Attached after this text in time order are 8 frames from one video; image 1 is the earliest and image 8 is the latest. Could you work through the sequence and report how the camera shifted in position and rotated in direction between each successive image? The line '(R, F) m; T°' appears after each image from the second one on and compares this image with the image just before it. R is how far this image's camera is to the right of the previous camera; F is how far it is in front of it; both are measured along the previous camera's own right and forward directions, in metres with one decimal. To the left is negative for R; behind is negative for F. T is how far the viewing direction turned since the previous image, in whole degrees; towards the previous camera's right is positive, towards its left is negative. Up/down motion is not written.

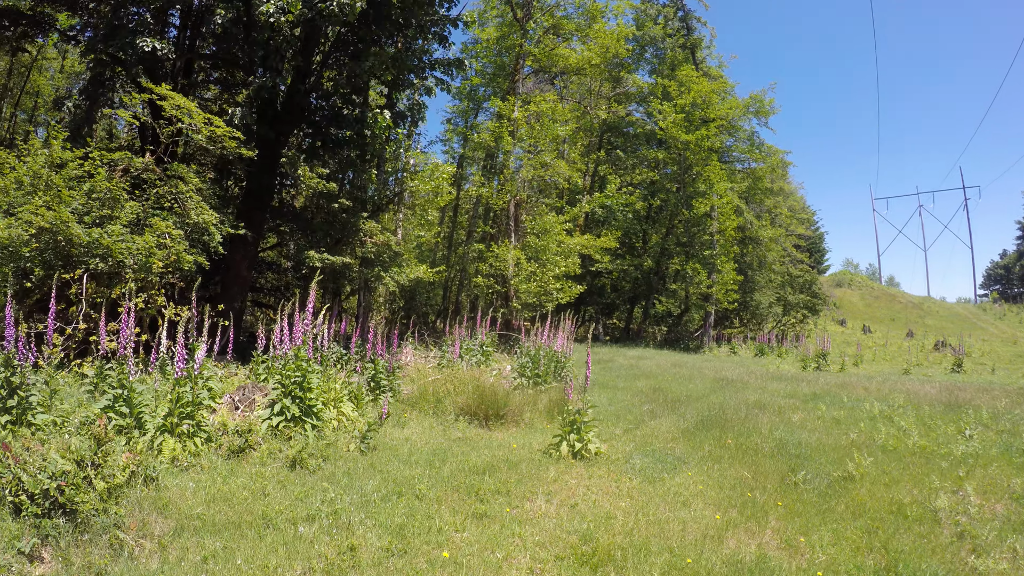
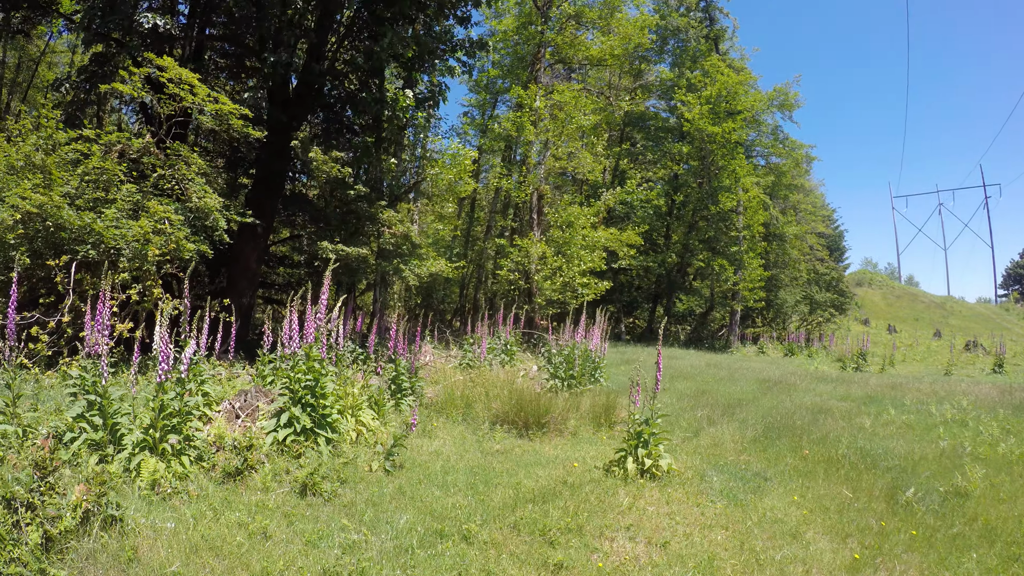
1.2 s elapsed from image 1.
(-0.5, +1.2) m; -1°
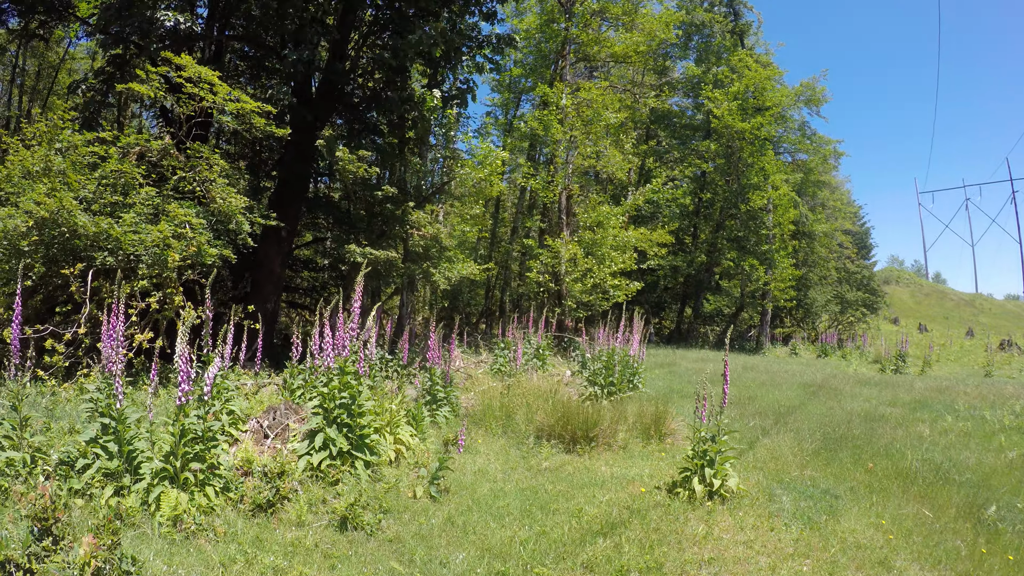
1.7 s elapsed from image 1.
(-0.4, +0.6) m; -2°
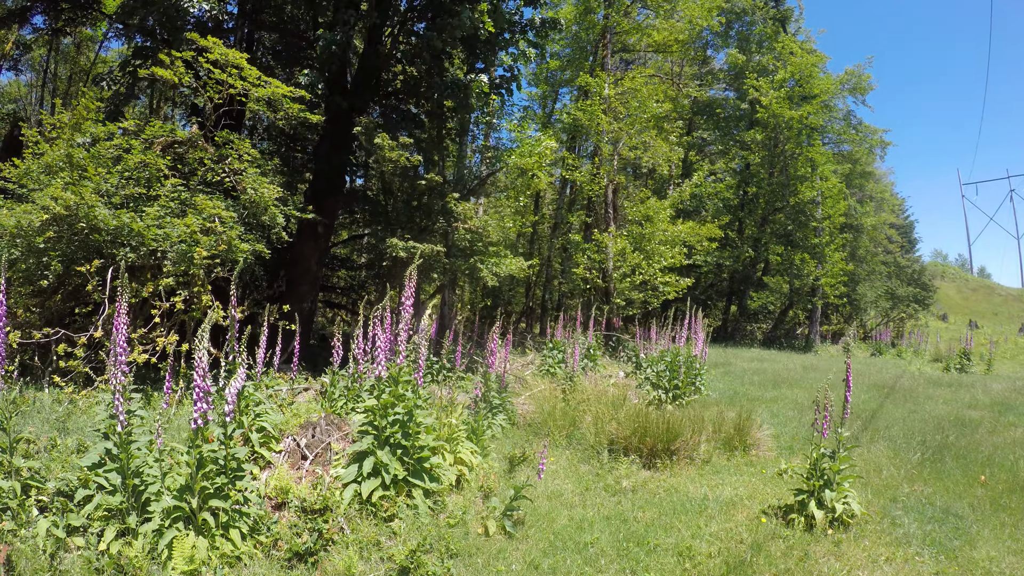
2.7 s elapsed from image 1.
(-0.5, +0.9) m; -3°
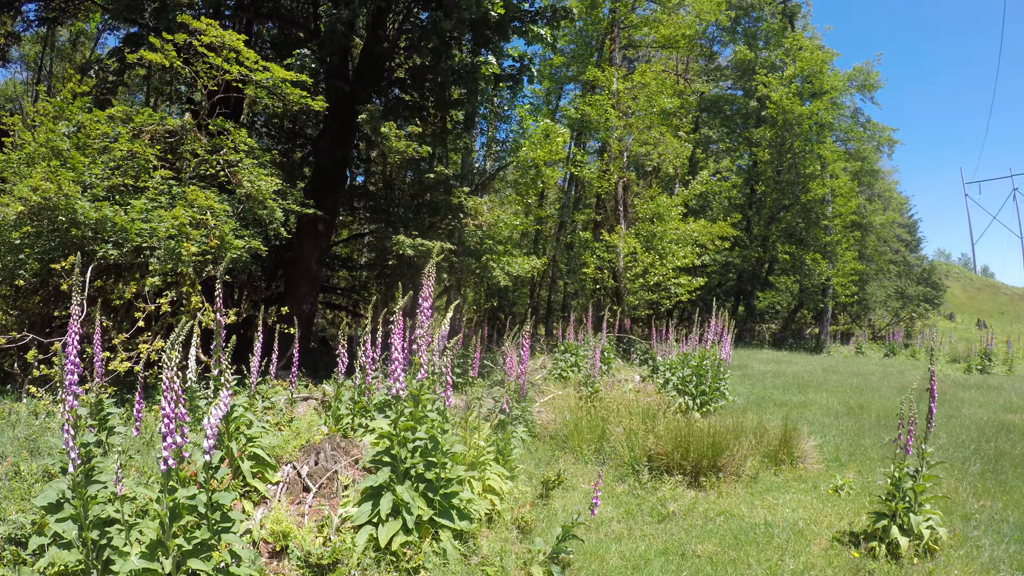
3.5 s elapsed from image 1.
(-0.3, +0.7) m; 0°
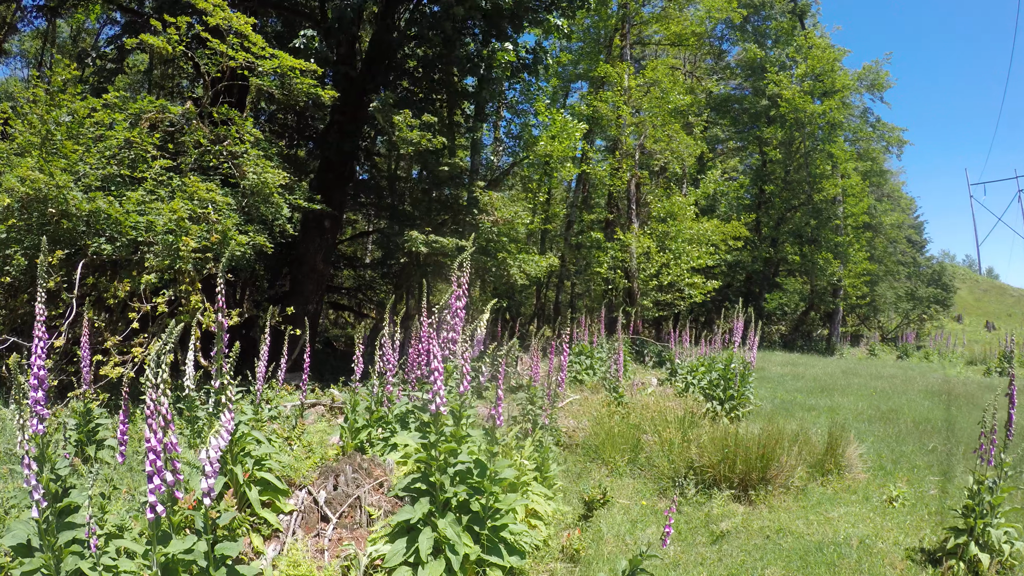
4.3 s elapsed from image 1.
(-0.3, +0.5) m; 0°
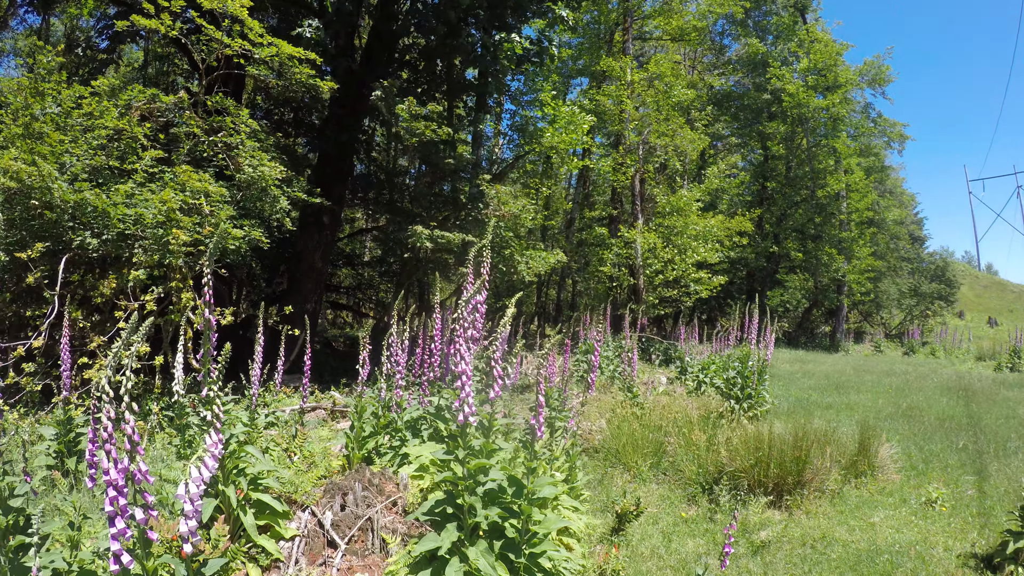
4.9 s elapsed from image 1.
(-0.2, +0.4) m; 0°
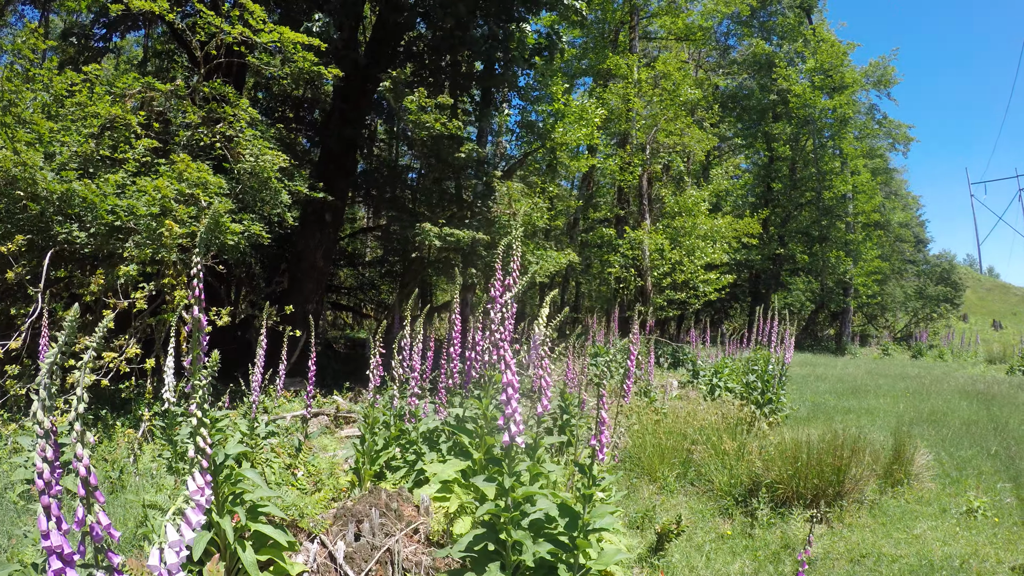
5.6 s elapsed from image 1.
(-0.2, +0.3) m; 0°
